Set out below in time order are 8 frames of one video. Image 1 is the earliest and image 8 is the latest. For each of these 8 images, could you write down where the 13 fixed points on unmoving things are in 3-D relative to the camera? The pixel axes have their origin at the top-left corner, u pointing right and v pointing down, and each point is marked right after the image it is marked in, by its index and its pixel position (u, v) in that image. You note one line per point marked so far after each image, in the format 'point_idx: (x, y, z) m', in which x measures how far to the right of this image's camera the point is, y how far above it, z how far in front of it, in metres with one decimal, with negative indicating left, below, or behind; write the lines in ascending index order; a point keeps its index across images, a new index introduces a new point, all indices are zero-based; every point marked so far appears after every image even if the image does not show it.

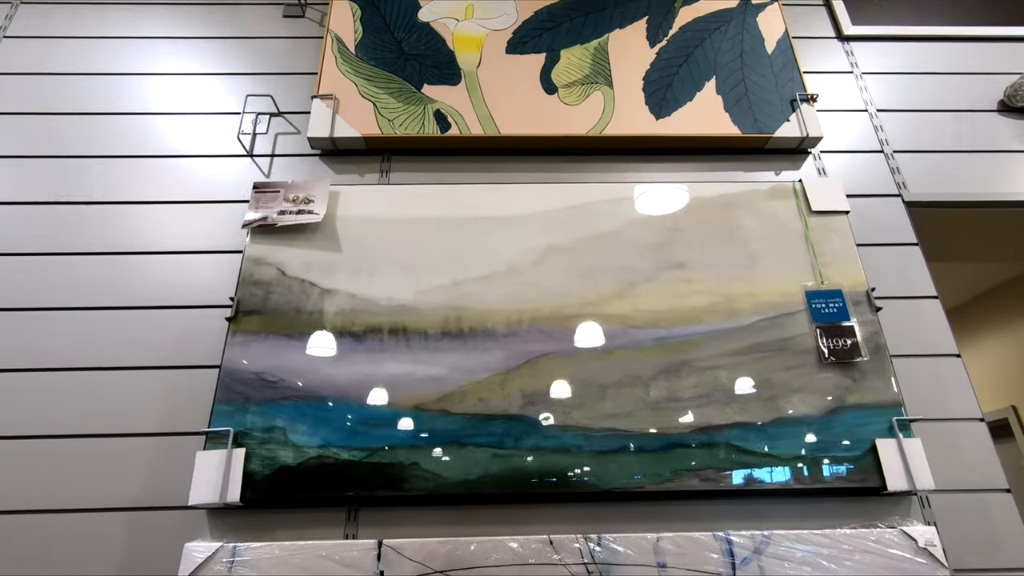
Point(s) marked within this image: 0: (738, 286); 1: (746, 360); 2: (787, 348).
0: (+0.8, 0.0, +1.9) m
1: (+0.8, -0.2, +1.8) m
2: (+0.9, -0.2, +1.8) m
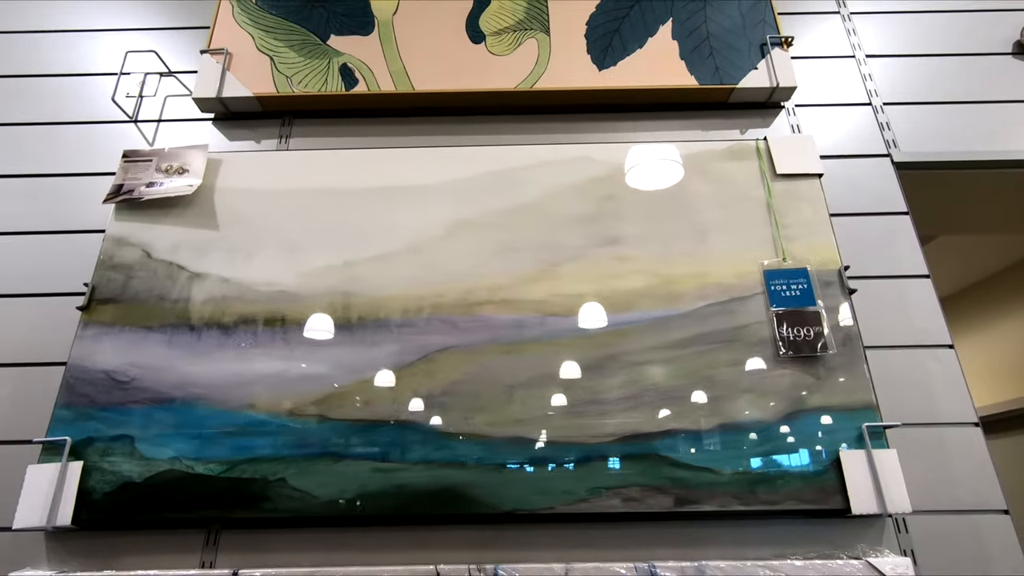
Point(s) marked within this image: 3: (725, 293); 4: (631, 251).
0: (+0.5, +0.1, +1.6) m
1: (+0.5, -0.2, +1.5) m
2: (+0.6, -0.1, +1.5) m
3: (+0.6, 0.0, +1.6) m
4: (+0.3, +0.1, +1.6) m
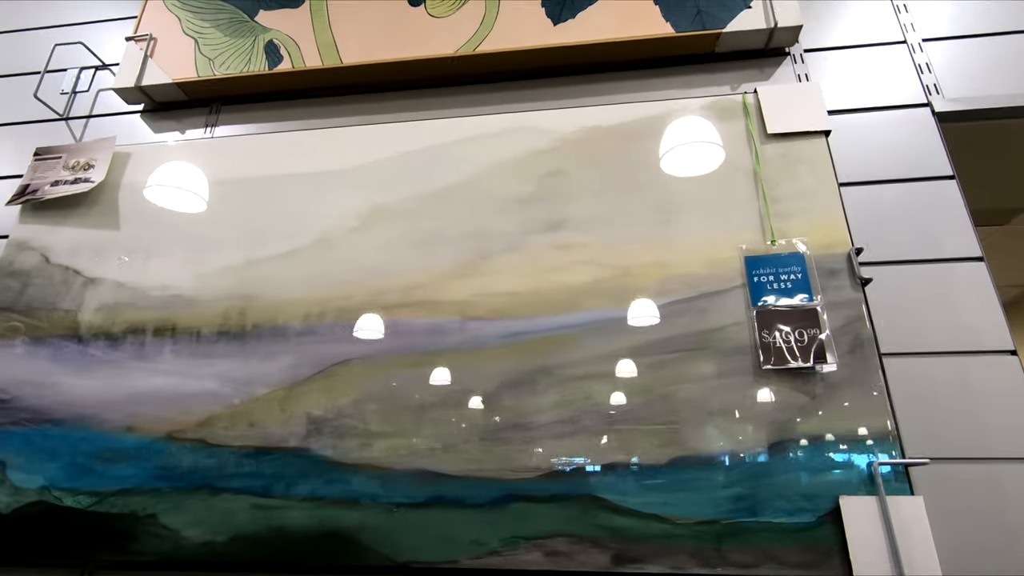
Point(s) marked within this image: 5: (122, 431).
0: (+0.3, +0.1, +1.3) m
1: (+0.3, -0.2, +1.2) m
2: (+0.4, -0.1, +1.2) m
3: (+0.4, 0.0, +1.2) m
4: (+0.2, +0.1, +1.3) m
5: (-0.9, -0.3, +1.3) m
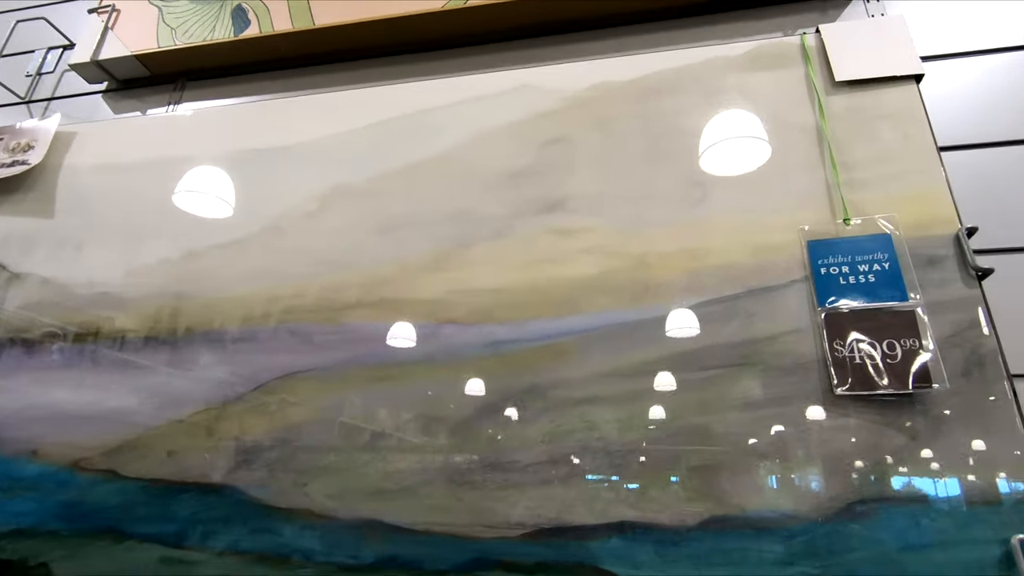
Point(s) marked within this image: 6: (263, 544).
0: (+0.3, +0.1, +1.0) m
1: (+0.2, -0.2, +0.9) m
2: (+0.4, -0.1, +0.9) m
3: (+0.4, 0.0, +0.9) m
4: (+0.1, +0.1, +1.0) m
5: (-0.9, -0.3, +1.0) m
6: (-0.4, -0.4, +0.9) m
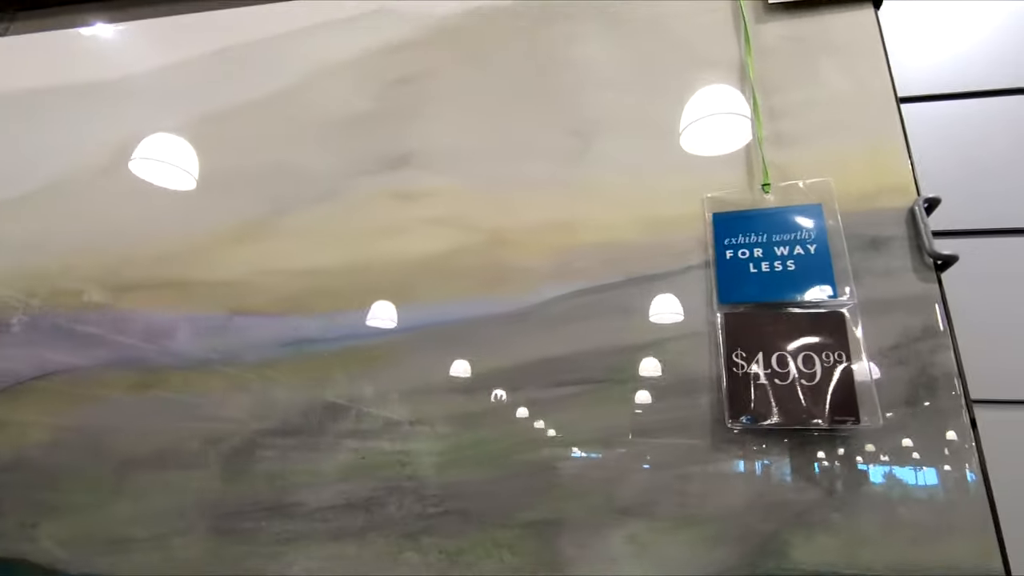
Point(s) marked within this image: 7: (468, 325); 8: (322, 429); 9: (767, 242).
0: (0.0, +0.1, +0.7) m
1: (0.0, -0.1, +0.6) m
2: (+0.1, -0.1, +0.6) m
3: (+0.1, 0.0, +0.7) m
4: (-0.1, +0.2, +0.8) m
5: (-1.2, -0.3, +0.8) m
6: (-0.7, -0.4, +0.7) m
7: (-0.1, 0.0, +0.7) m
8: (-0.2, -0.2, +0.7) m
9: (+0.3, +0.1, +0.6) m
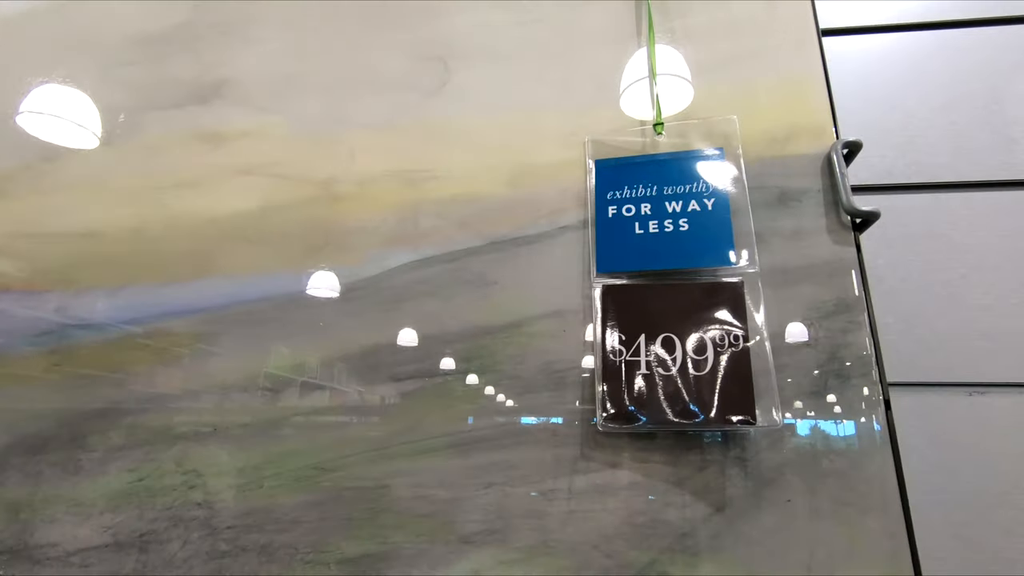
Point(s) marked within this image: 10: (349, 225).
0: (-0.1, +0.1, +0.6) m
1: (-0.2, -0.1, +0.5) m
2: (0.0, -0.1, +0.5) m
3: (0.0, +0.1, +0.5) m
4: (-0.3, +0.2, +0.6) m
5: (-1.4, -0.3, +0.6) m
6: (-0.8, -0.4, +0.5) m
7: (-0.2, 0.0, +0.5) m
8: (-0.4, -0.1, +0.5) m
9: (+0.1, +0.1, +0.5) m
10: (-0.2, +0.1, +0.6) m
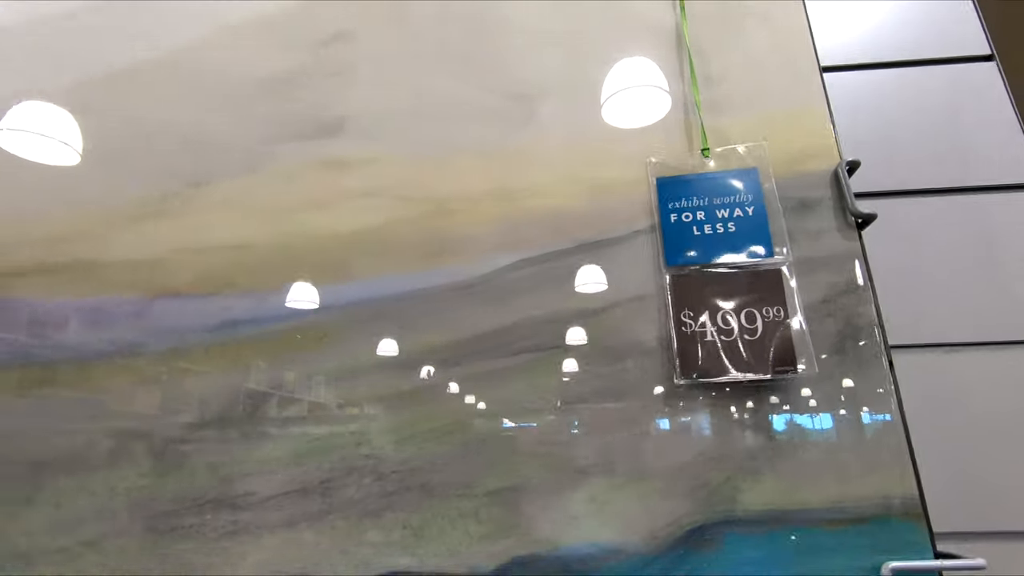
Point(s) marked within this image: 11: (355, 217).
0: (0.0, +0.1, +0.7) m
1: (-0.1, -0.1, +0.6) m
2: (+0.1, -0.1, +0.6) m
3: (+0.1, +0.1, +0.7) m
4: (-0.2, +0.2, +0.7) m
5: (-1.3, -0.3, +0.6) m
6: (-0.7, -0.4, +0.6) m
7: (-0.1, 0.0, +0.7) m
8: (-0.3, -0.1, +0.6) m
9: (+0.2, +0.1, +0.7) m
10: (-0.1, +0.1, +0.7) m
11: (-0.2, +0.1, +0.7) m
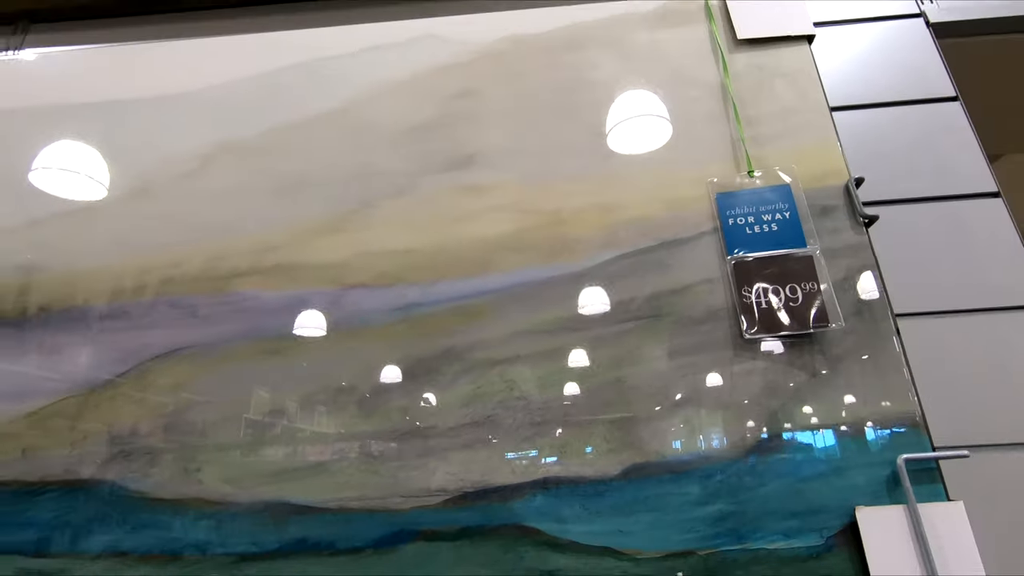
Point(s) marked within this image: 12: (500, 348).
0: (+0.1, +0.2, +0.9) m
1: (+0.1, -0.1, +0.9) m
2: (+0.3, 0.0, +0.9) m
3: (+0.2, +0.1, +0.9) m
4: (0.0, +0.2, +1.0) m
5: (-1.1, -0.3, +0.9) m
6: (-0.5, -0.4, +0.8) m
7: (+0.1, 0.0, +0.9) m
8: (-0.1, -0.1, +0.9) m
9: (+0.4, +0.1, +0.9) m
10: (+0.1, +0.1, +0.9) m
11: (0.0, +0.1, +0.9) m
12: (0.0, -0.1, +0.9) m
